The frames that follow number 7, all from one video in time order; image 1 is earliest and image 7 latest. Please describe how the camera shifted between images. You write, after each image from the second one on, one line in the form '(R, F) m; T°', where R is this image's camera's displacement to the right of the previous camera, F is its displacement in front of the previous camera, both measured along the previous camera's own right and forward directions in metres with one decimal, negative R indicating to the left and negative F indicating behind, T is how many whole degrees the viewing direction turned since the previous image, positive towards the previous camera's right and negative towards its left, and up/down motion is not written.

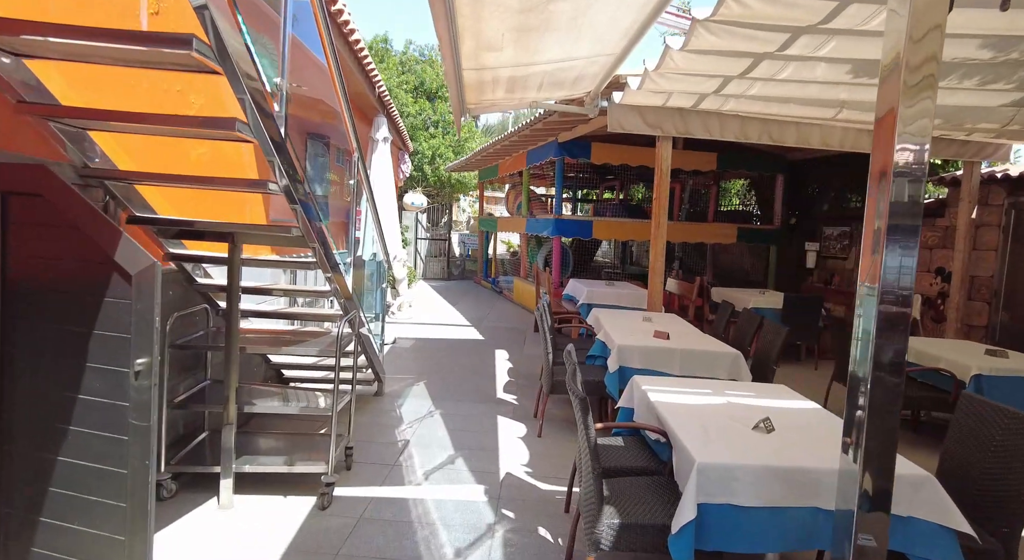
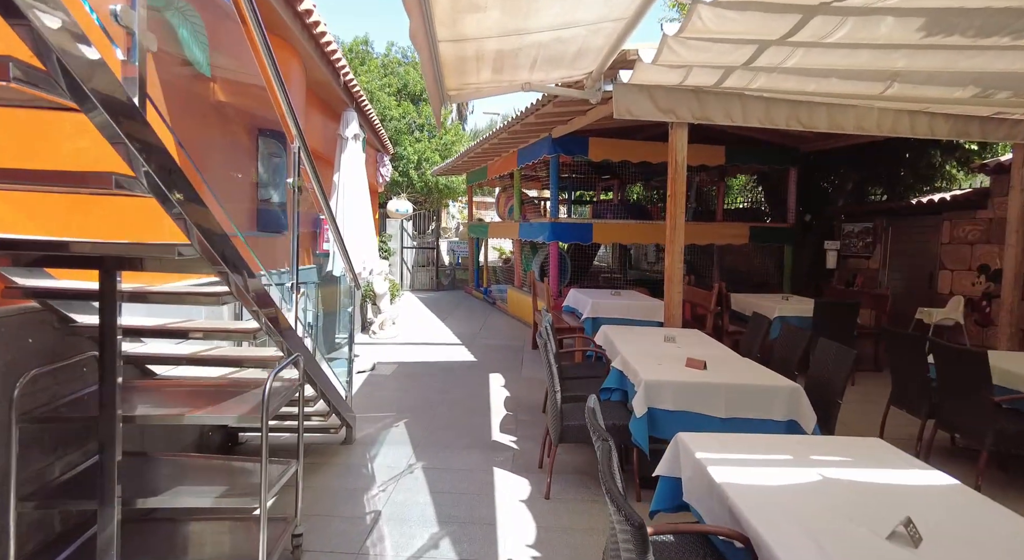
(0.0, +0.8) m; +1°
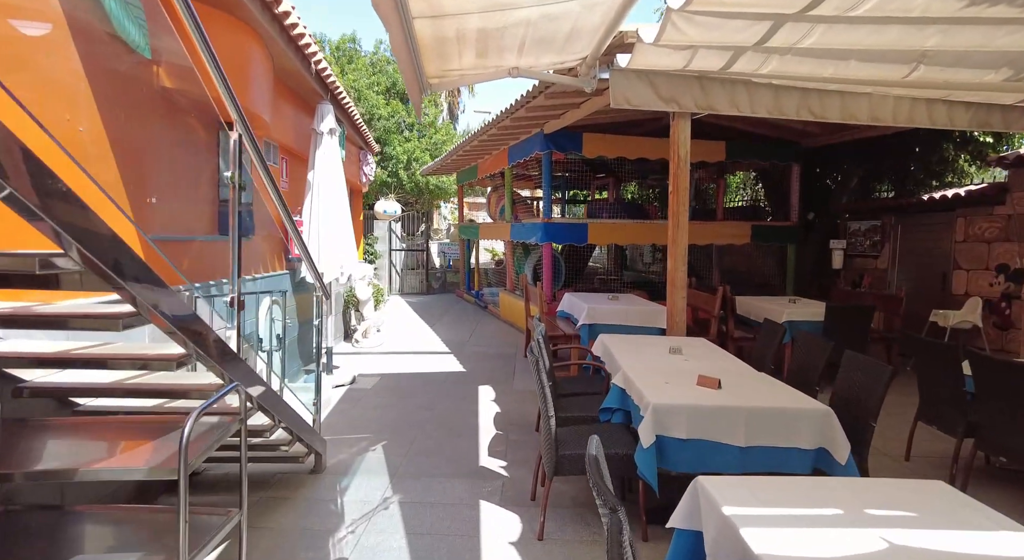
(0.0, +0.4) m; +1°
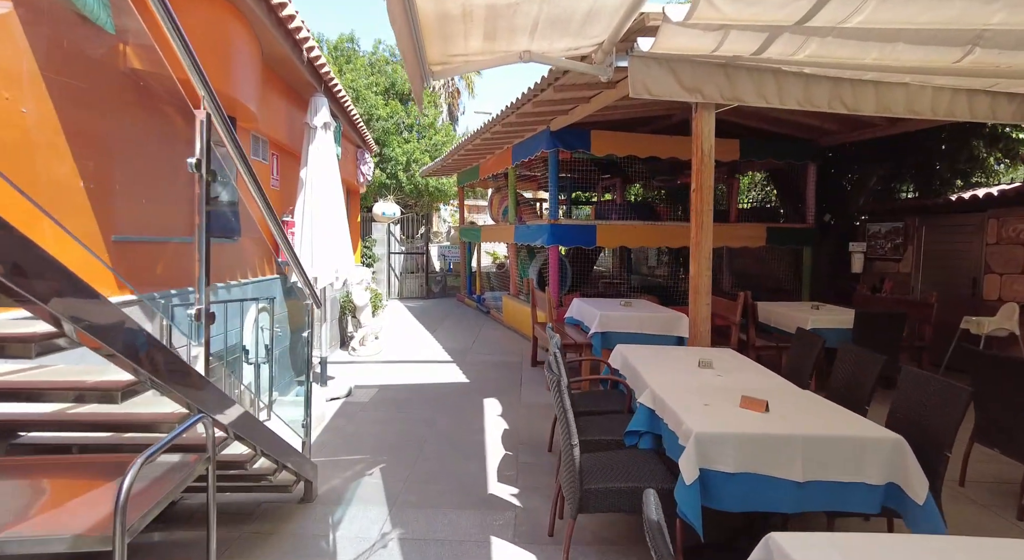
(-0.1, +0.4) m; 0°
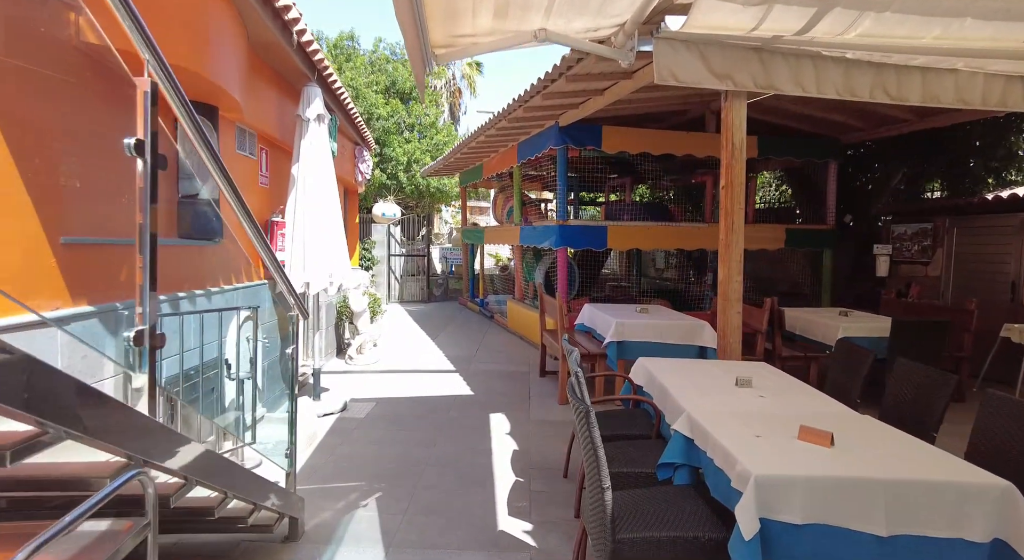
(-0.1, +0.4) m; 0°
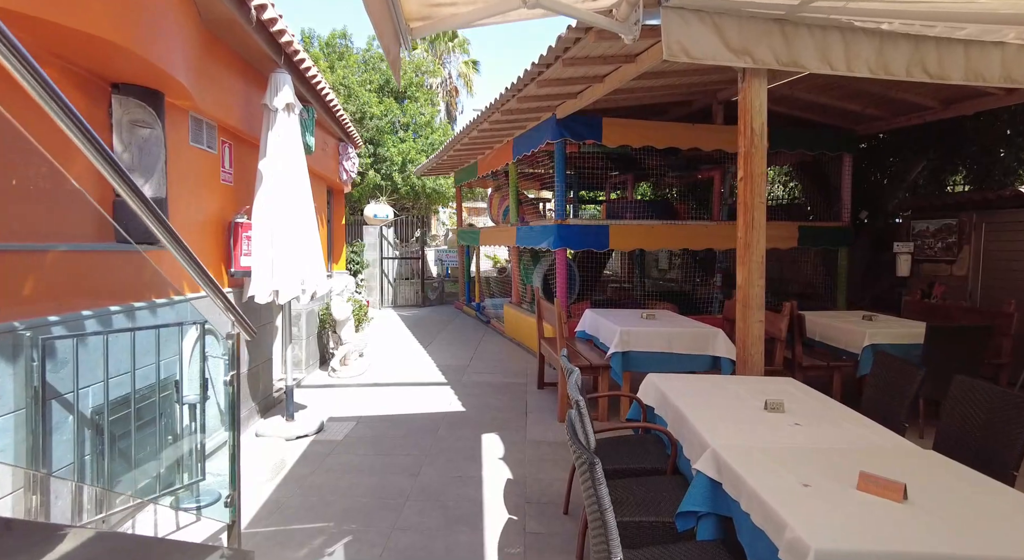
(+0.1, +0.5) m; 0°
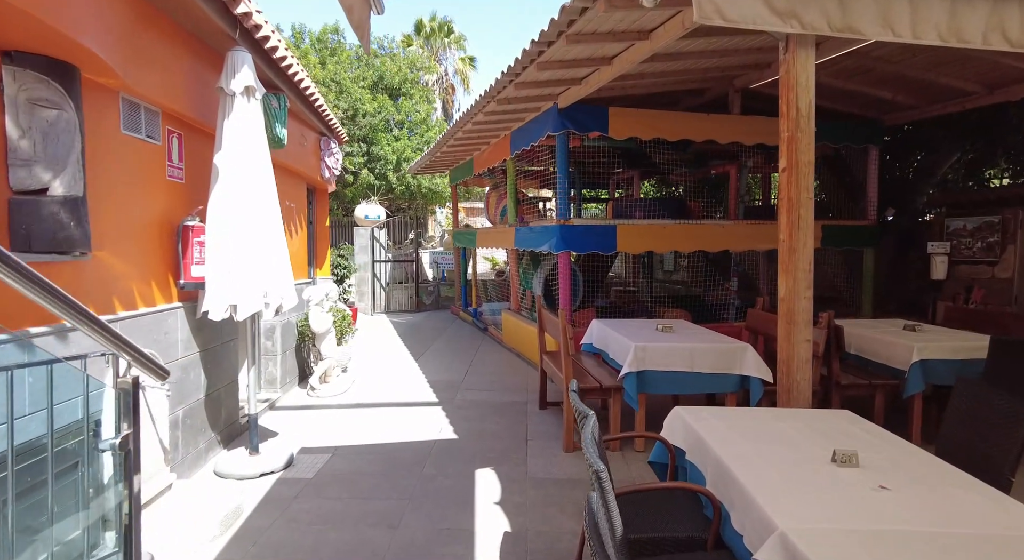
(0.0, +0.6) m; 0°
